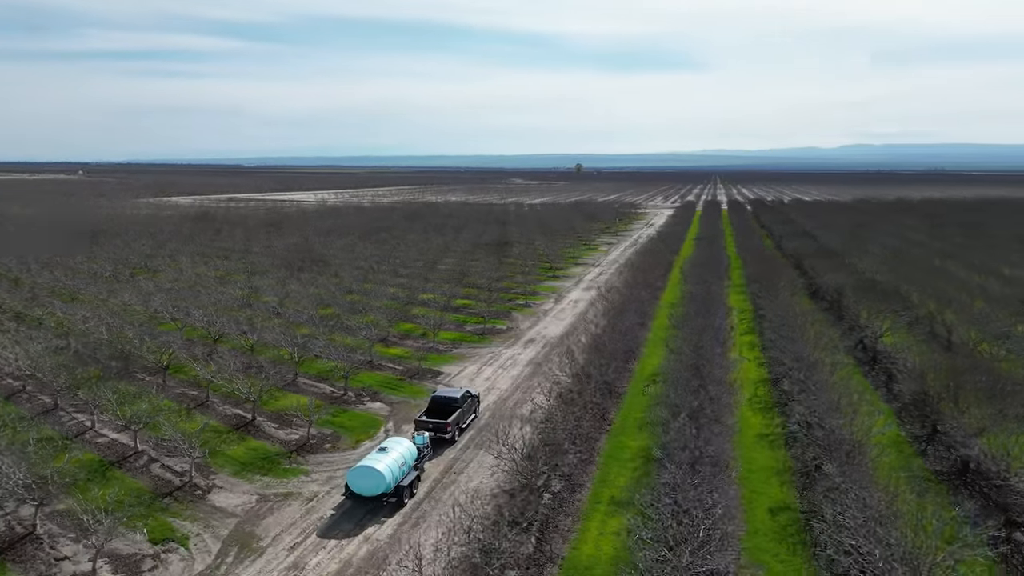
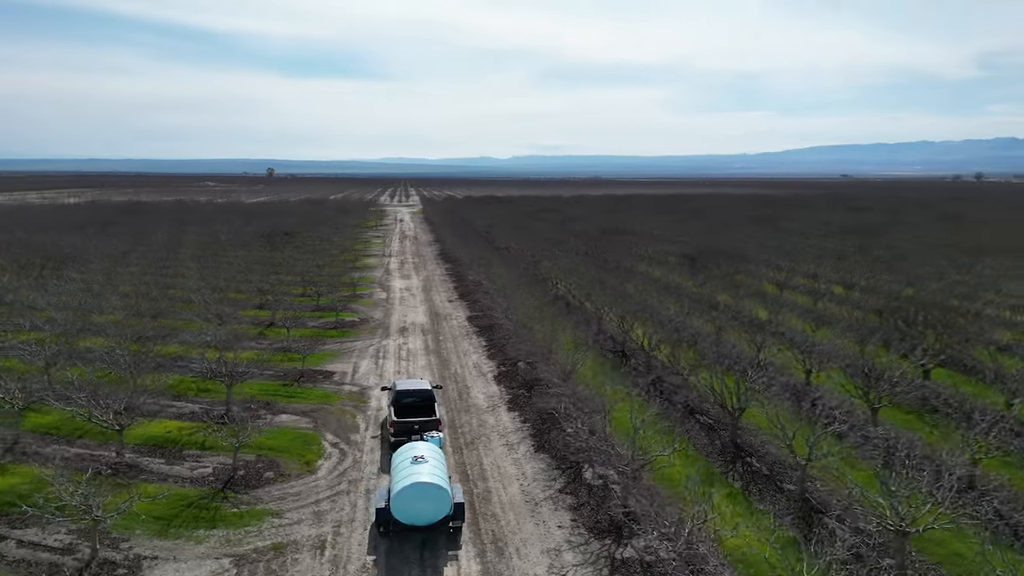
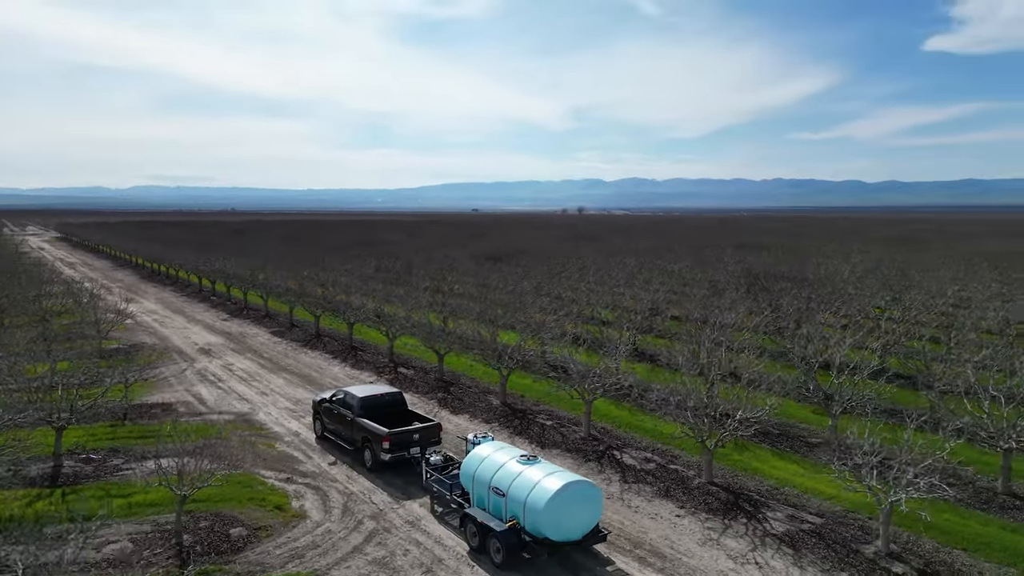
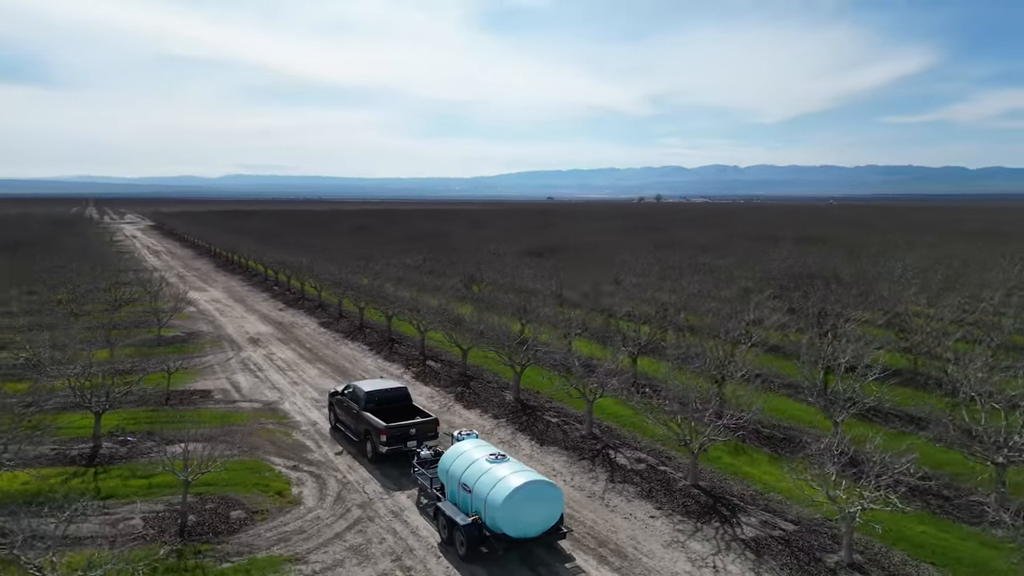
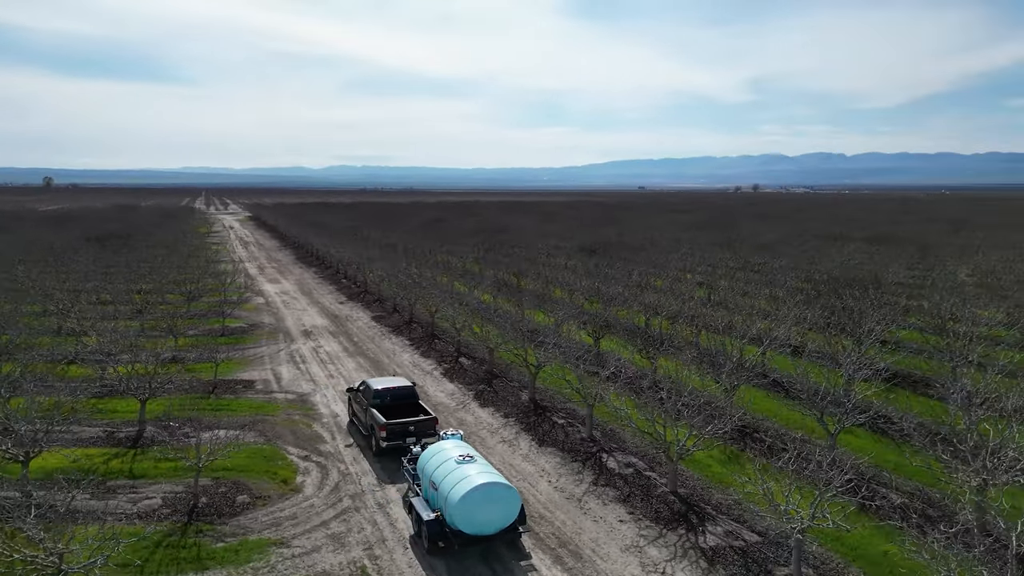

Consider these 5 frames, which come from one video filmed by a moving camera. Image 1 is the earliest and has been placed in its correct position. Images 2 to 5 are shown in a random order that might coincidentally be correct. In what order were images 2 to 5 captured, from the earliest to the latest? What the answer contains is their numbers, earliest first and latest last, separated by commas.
2, 5, 4, 3
